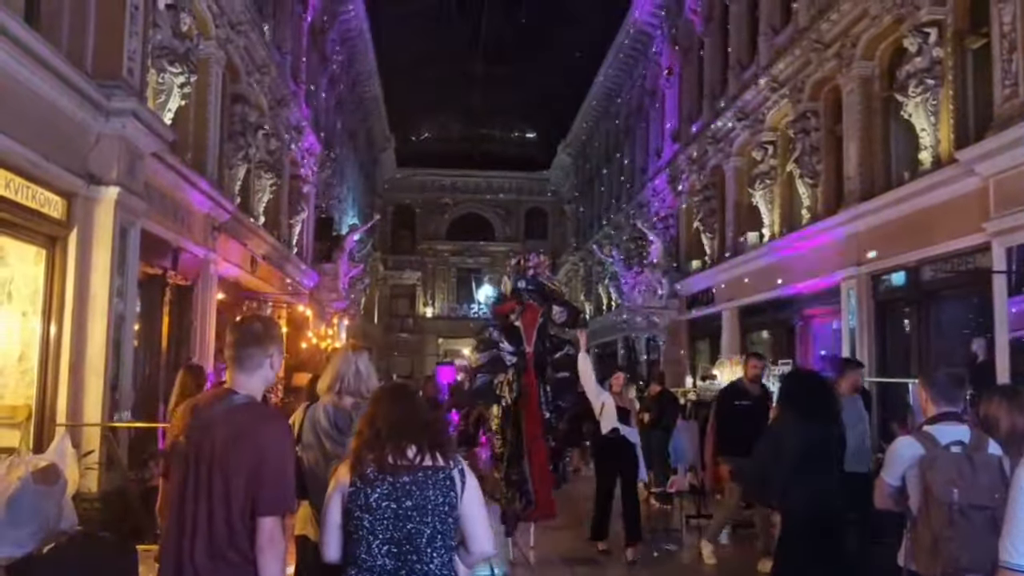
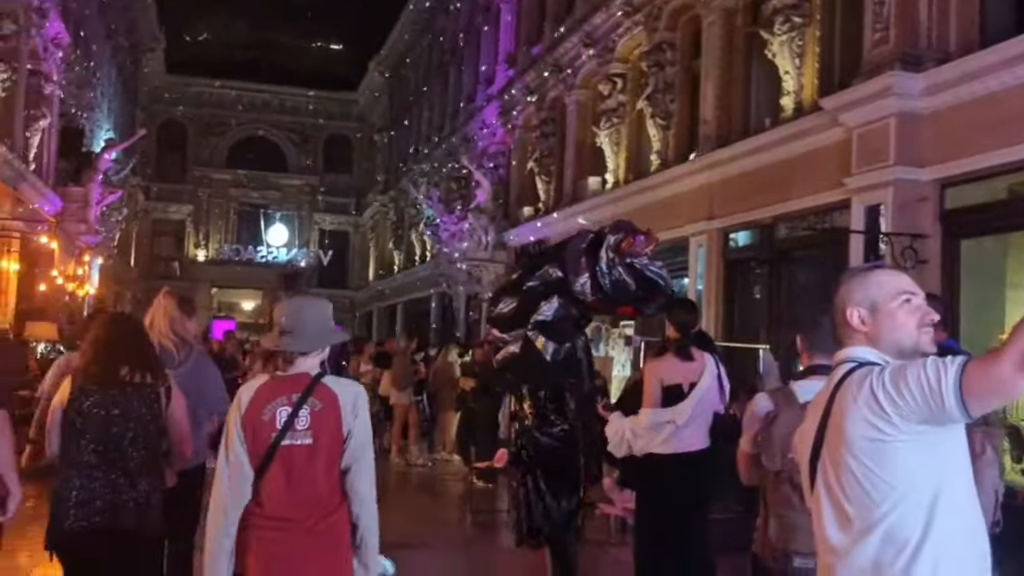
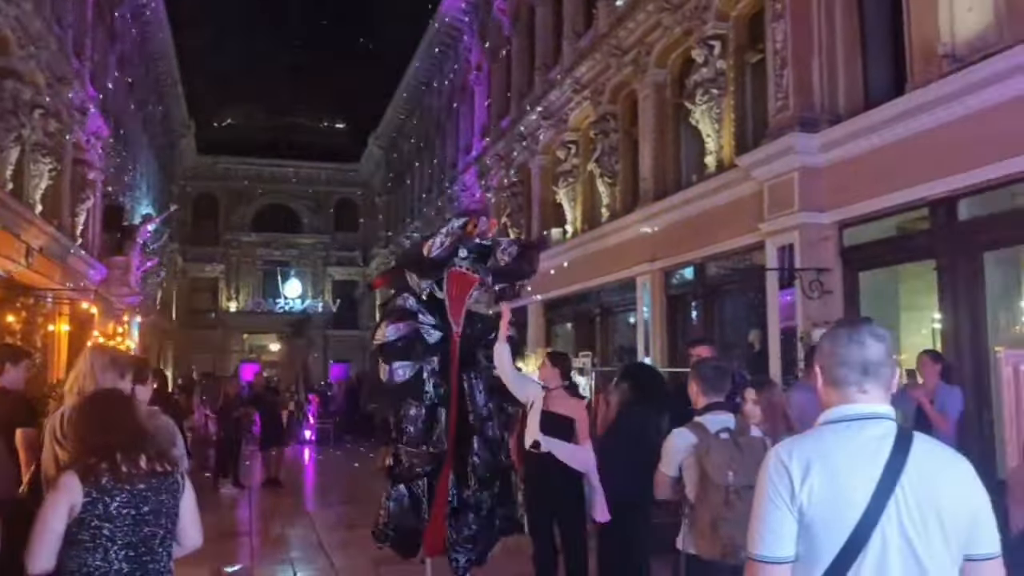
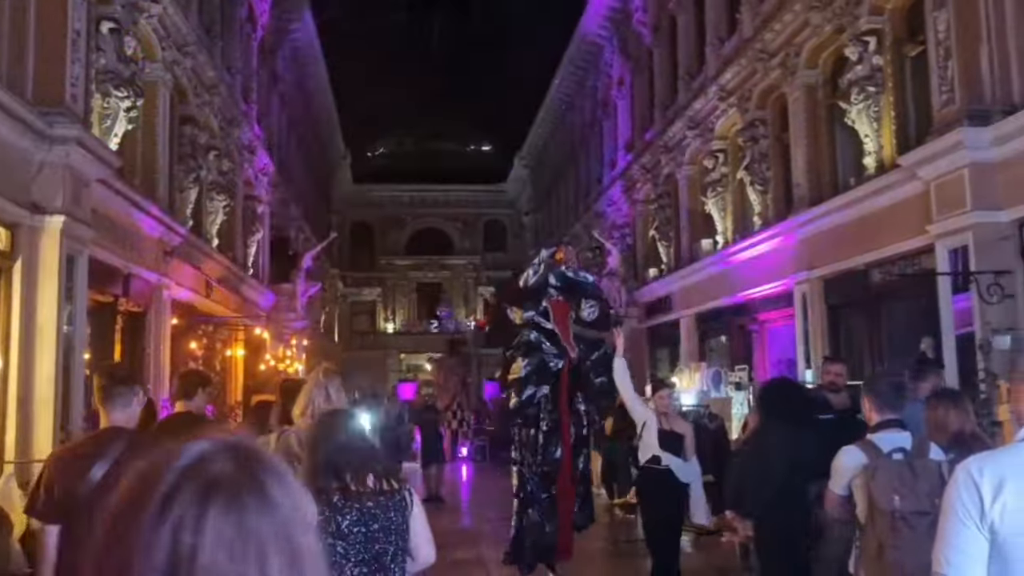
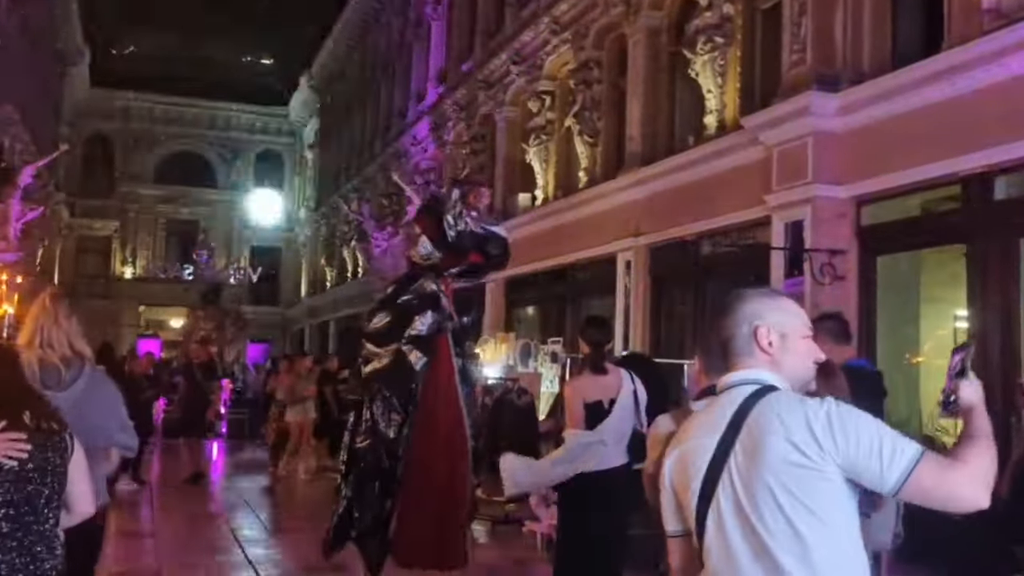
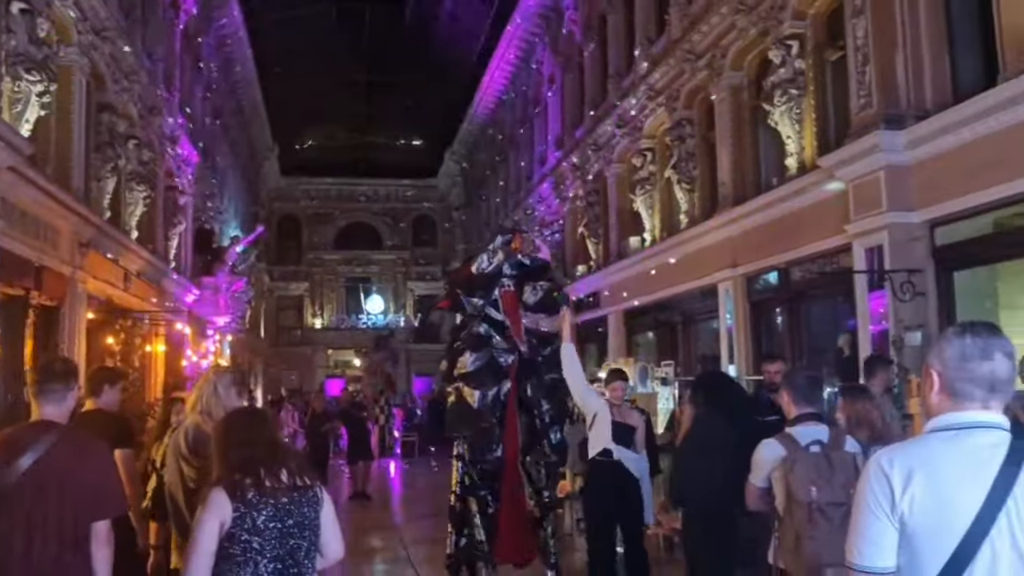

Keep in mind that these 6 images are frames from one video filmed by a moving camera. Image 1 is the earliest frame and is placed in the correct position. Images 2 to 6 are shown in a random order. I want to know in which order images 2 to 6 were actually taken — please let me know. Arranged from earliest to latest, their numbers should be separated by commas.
4, 6, 3, 5, 2
